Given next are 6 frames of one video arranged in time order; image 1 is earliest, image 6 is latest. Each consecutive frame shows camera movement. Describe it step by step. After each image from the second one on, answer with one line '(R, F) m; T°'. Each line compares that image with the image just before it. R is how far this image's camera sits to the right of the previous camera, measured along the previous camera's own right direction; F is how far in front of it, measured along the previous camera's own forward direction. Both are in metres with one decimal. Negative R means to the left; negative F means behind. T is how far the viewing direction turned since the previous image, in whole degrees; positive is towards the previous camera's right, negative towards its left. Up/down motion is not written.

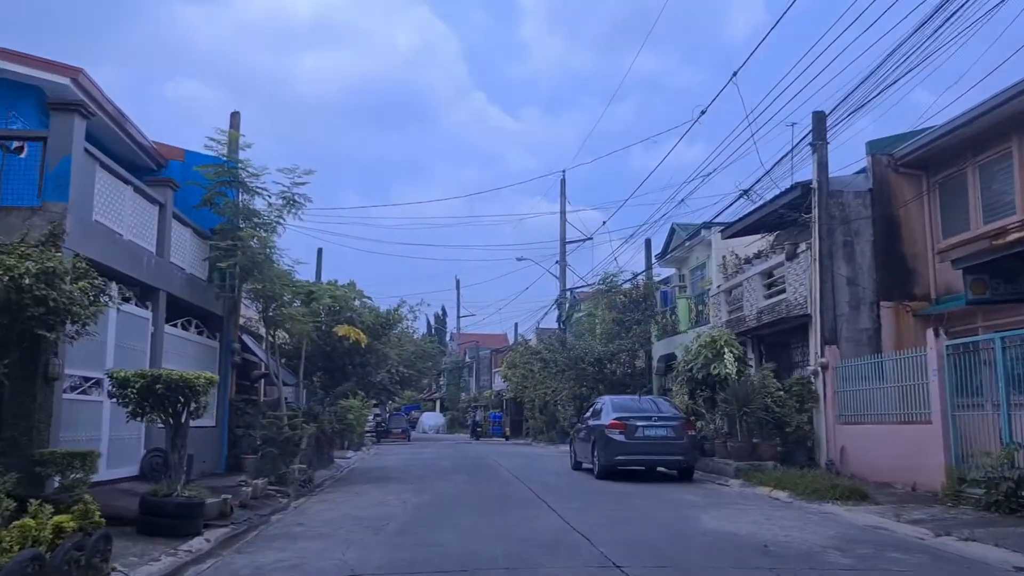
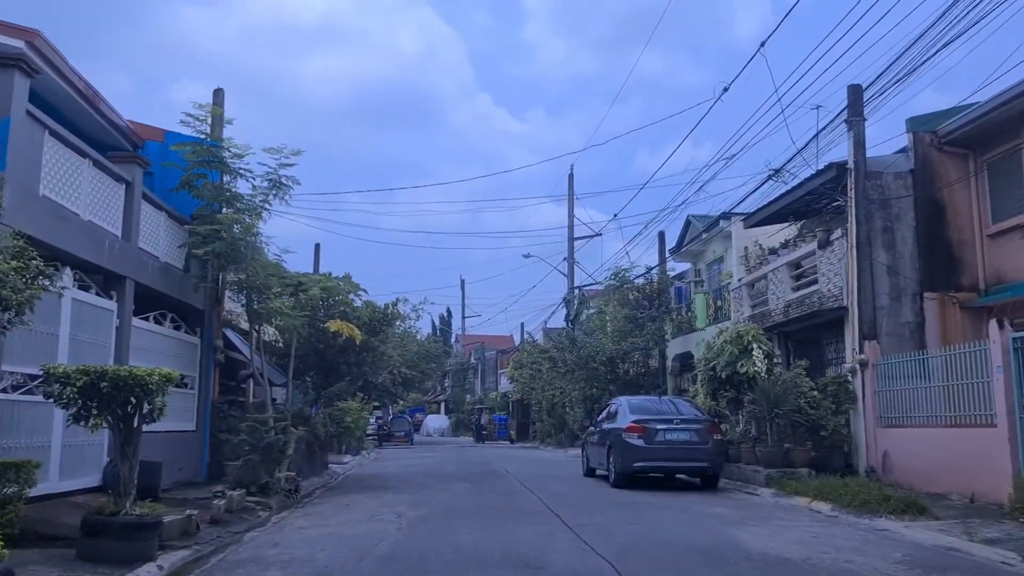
(0.0, +1.7) m; 0°
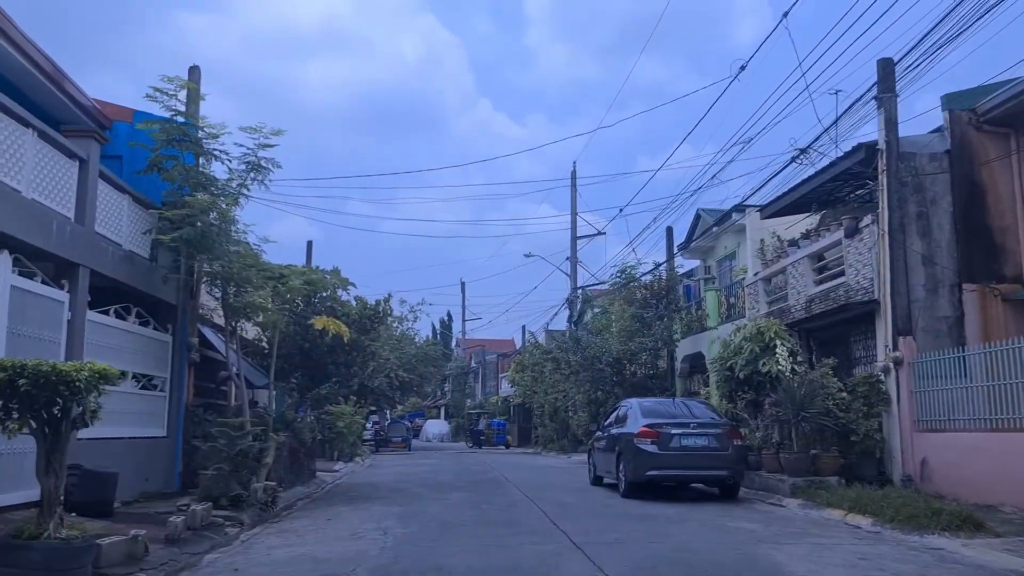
(0.0, +1.5) m; 0°
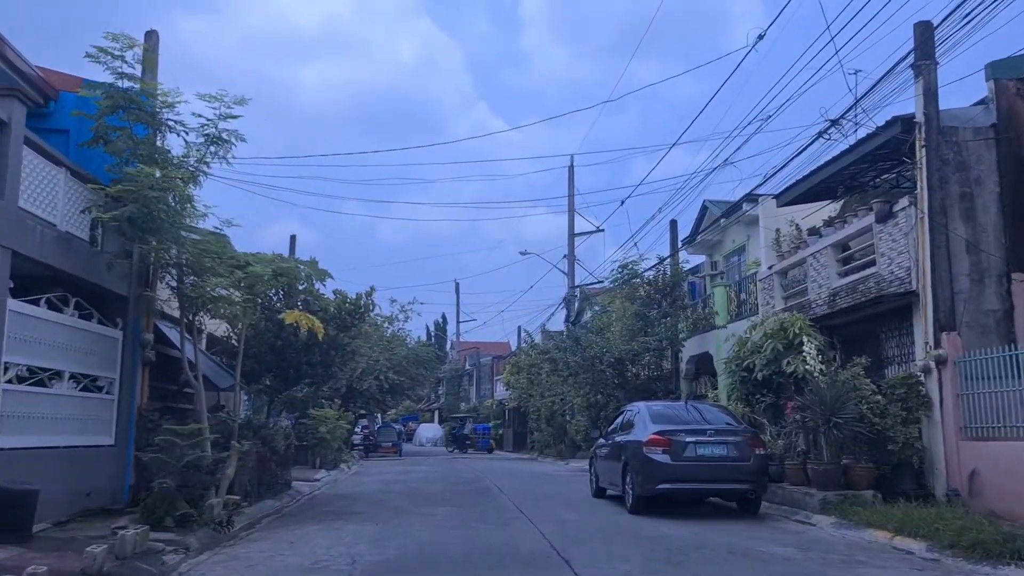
(0.0, +1.9) m; 0°
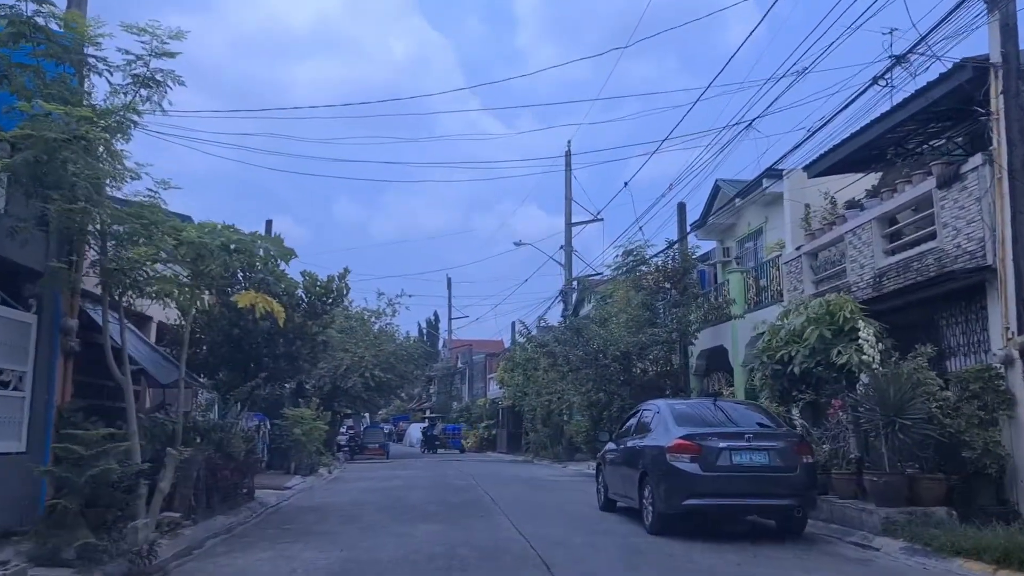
(0.0, +2.5) m; 0°
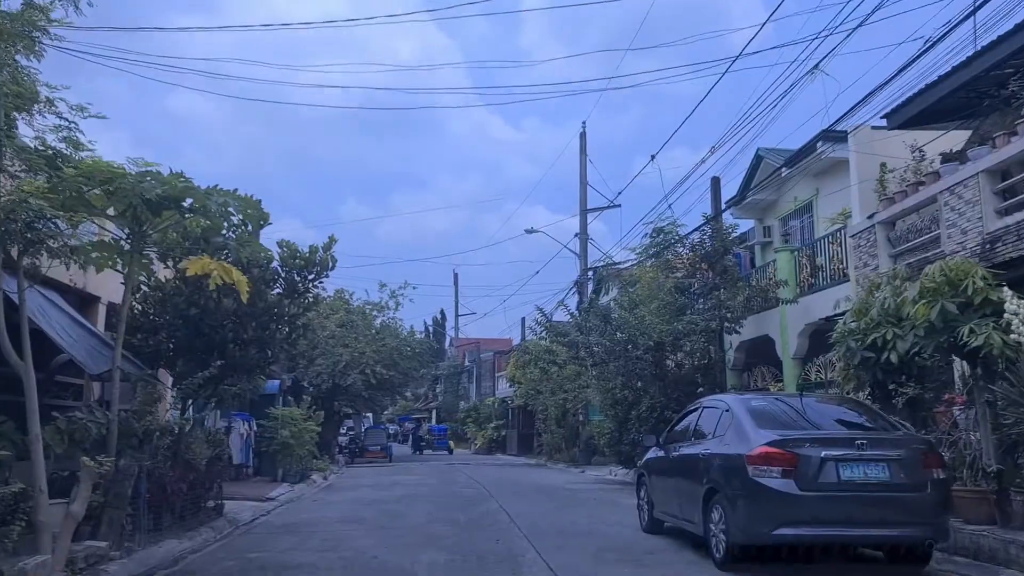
(-0.2, +3.0) m; 0°
